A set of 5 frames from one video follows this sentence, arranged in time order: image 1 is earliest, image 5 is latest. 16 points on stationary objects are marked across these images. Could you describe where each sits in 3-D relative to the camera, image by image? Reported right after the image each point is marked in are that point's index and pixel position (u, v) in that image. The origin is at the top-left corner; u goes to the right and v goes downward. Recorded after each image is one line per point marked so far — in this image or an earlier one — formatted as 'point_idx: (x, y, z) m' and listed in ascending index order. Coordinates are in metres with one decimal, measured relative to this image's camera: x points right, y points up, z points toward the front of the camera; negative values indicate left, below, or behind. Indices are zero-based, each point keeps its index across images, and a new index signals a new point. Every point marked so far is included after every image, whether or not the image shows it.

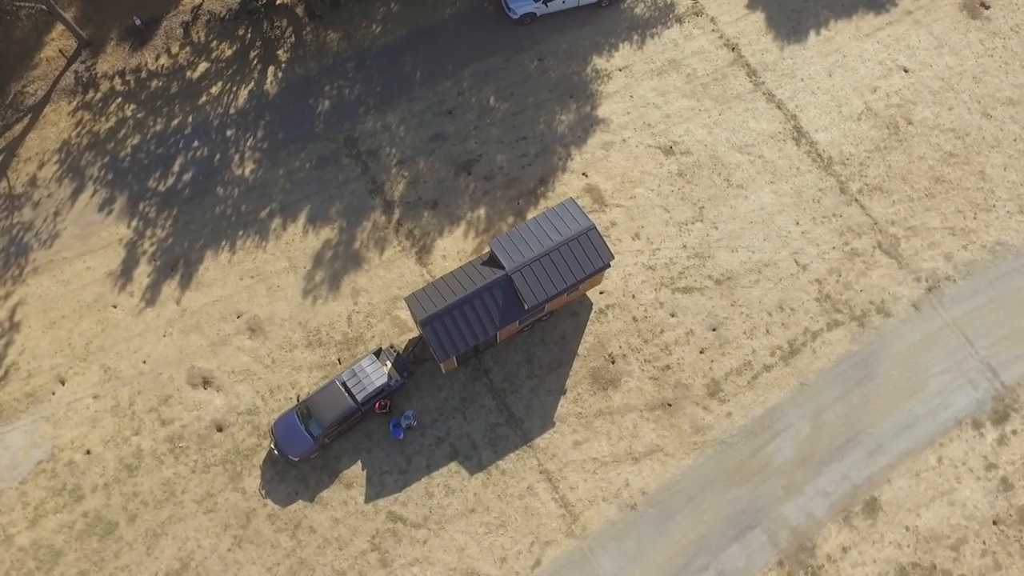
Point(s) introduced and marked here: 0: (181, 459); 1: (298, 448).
0: (-10.2, -5.3, +19.9) m
1: (-6.5, -4.9, +19.8) m
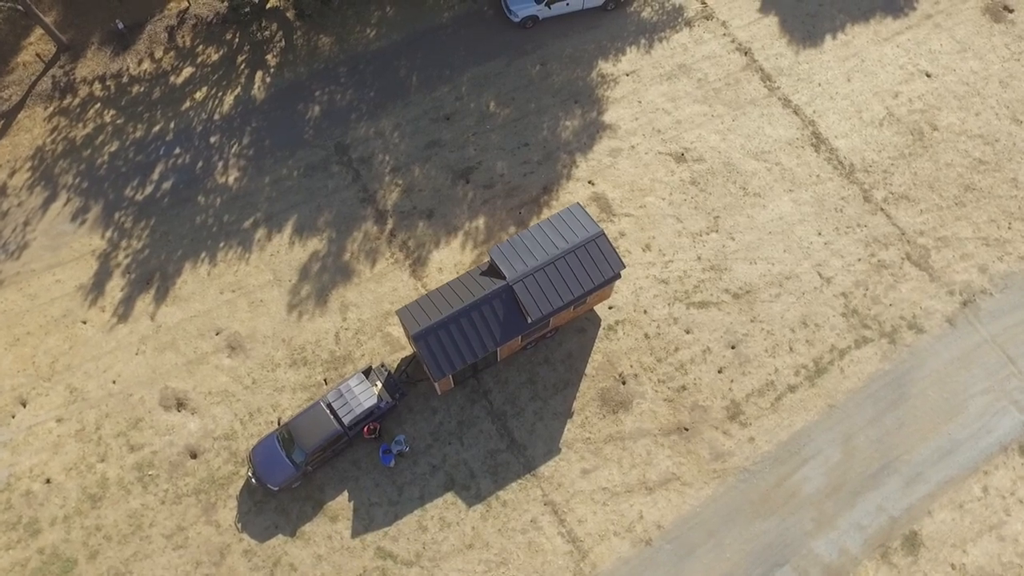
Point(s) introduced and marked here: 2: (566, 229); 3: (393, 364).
0: (-10.2, -5.6, +18.2) m
1: (-6.5, -5.2, +18.0) m
2: (+1.6, +1.7, +18.9) m
3: (-3.7, -2.4, +20.0) m
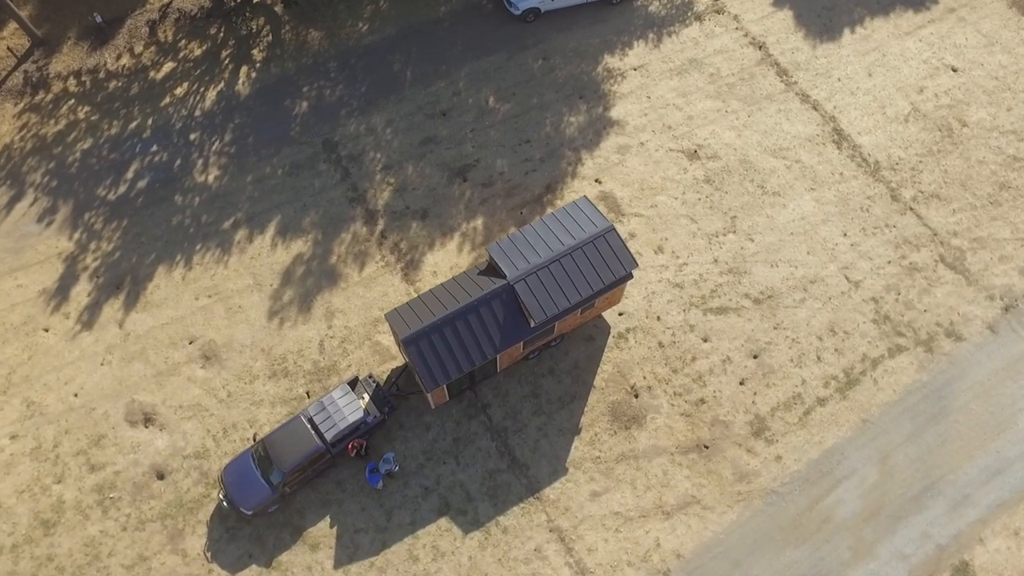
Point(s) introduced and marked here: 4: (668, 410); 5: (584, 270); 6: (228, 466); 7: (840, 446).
0: (-10.2, -5.7, +16.3) m
1: (-6.5, -5.3, +16.2) m
2: (+1.6, +1.7, +17.3) m
3: (-3.7, -2.5, +18.2) m
4: (+4.6, -3.6, +18.9) m
5: (+1.9, +0.5, +16.7) m
6: (-7.3, -4.6, +16.6) m
7: (+9.6, -4.6, +18.9) m
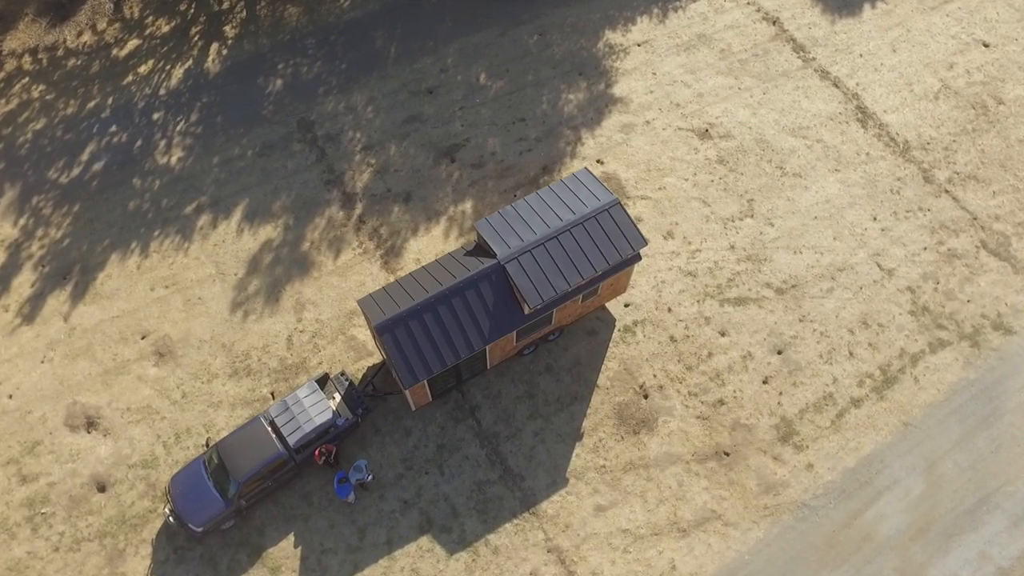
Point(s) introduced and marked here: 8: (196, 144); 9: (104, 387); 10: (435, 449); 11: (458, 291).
0: (-10.4, -5.4, +14.2) m
1: (-6.7, -4.9, +14.0) m
2: (+1.4, +2.1, +15.3) m
3: (-3.9, -2.2, +16.1) m
4: (+4.4, -3.2, +16.6) m
5: (+1.6, +0.9, +14.7) m
6: (-7.5, -4.2, +14.5) m
7: (+9.4, -4.2, +16.5) m
8: (-9.0, +4.1, +18.4) m
9: (-9.9, -2.4, +15.6) m
10: (-1.9, -3.9, +15.8) m
11: (-1.2, -0.1, +14.3) m
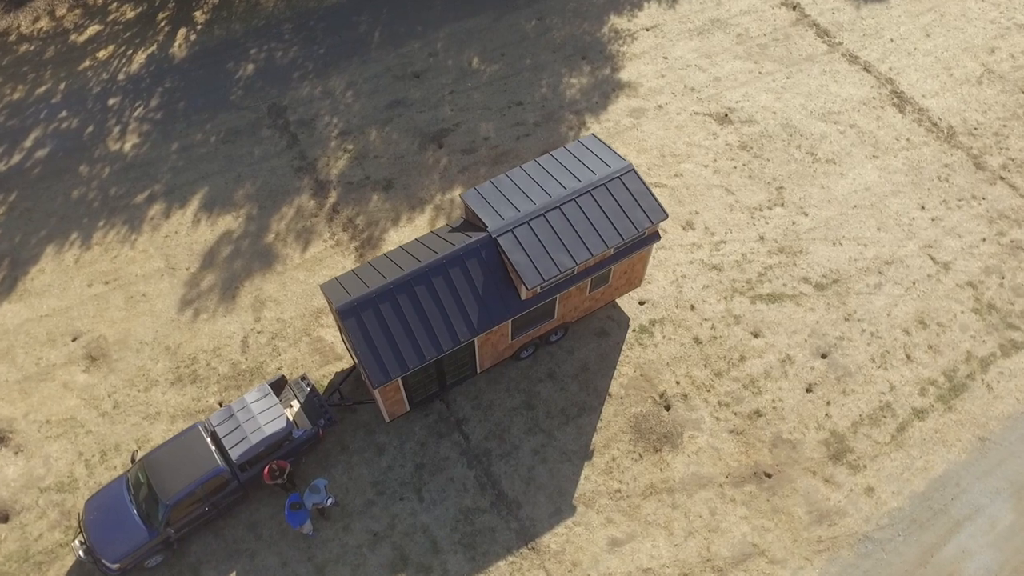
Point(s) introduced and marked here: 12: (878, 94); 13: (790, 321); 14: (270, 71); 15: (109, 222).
0: (-10.5, -5.1, +11.5) m
1: (-6.8, -4.5, +11.3) m
2: (+1.2, +2.4, +13.1) m
3: (-4.0, -2.0, +13.6) m
4: (+4.3, -3.0, +13.9) m
5: (+1.5, +1.3, +12.3) m
6: (-7.6, -3.9, +11.8) m
7: (+9.3, -3.9, +13.6) m
8: (-9.2, +4.0, +16.5) m
9: (-10.0, -2.2, +13.1) m
10: (-2.0, -3.7, +13.1) m
11: (-1.4, +0.3, +11.9) m
12: (+10.9, +5.8, +19.2) m
13: (+6.5, -0.8, +15.2) m
14: (-6.6, +5.9, +17.7) m
15: (-9.5, +1.5, +15.2) m
